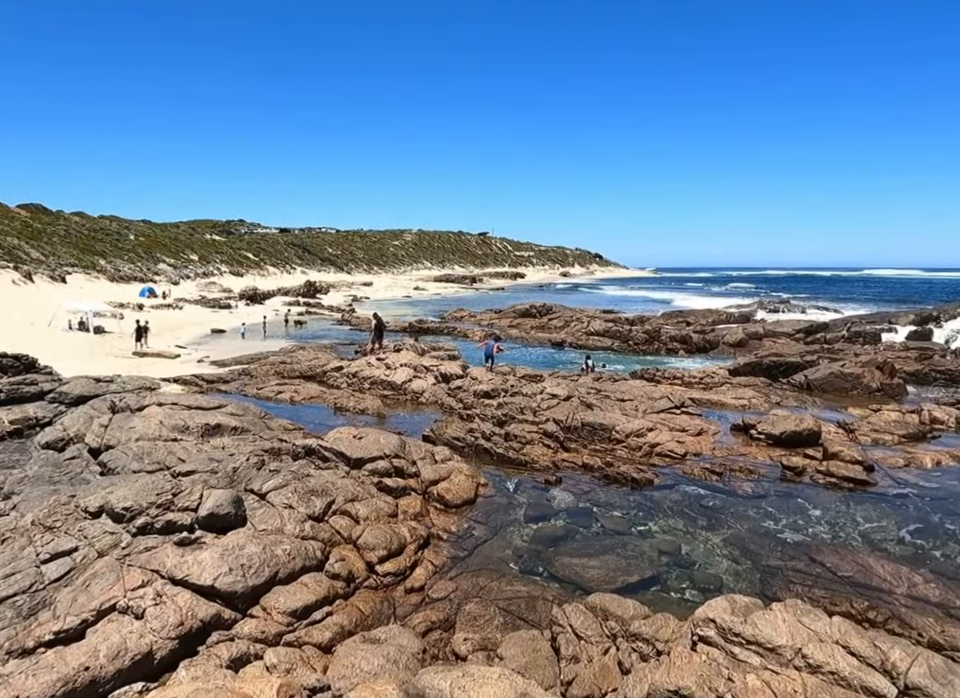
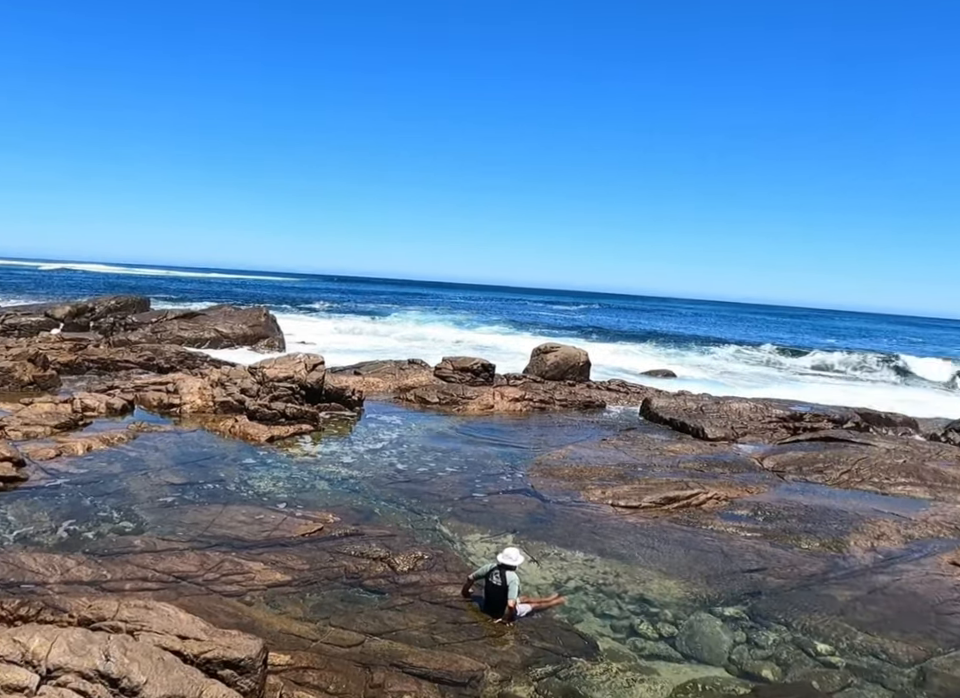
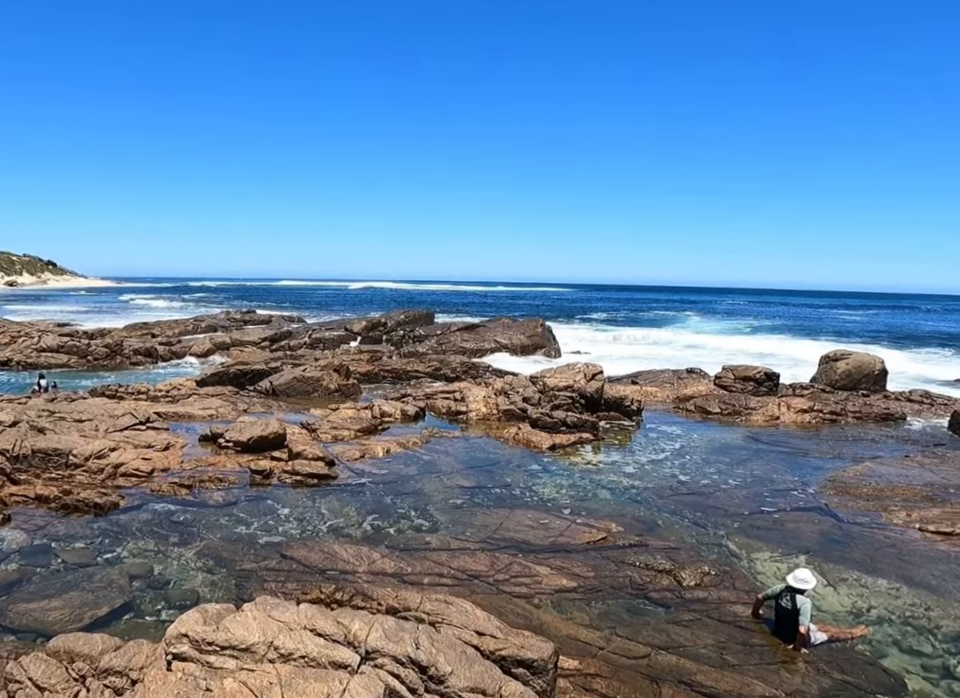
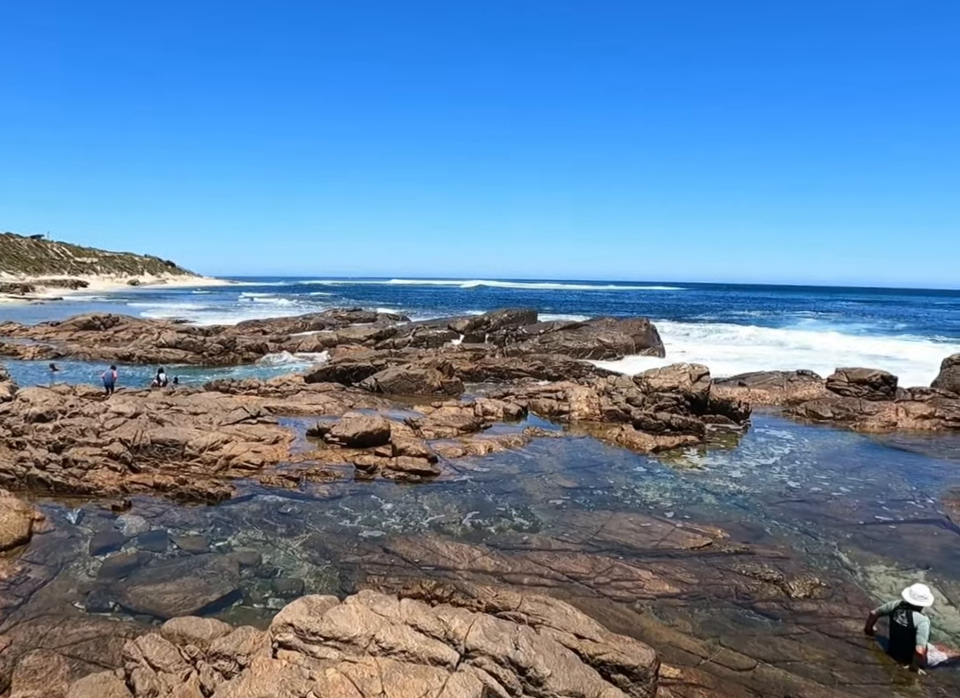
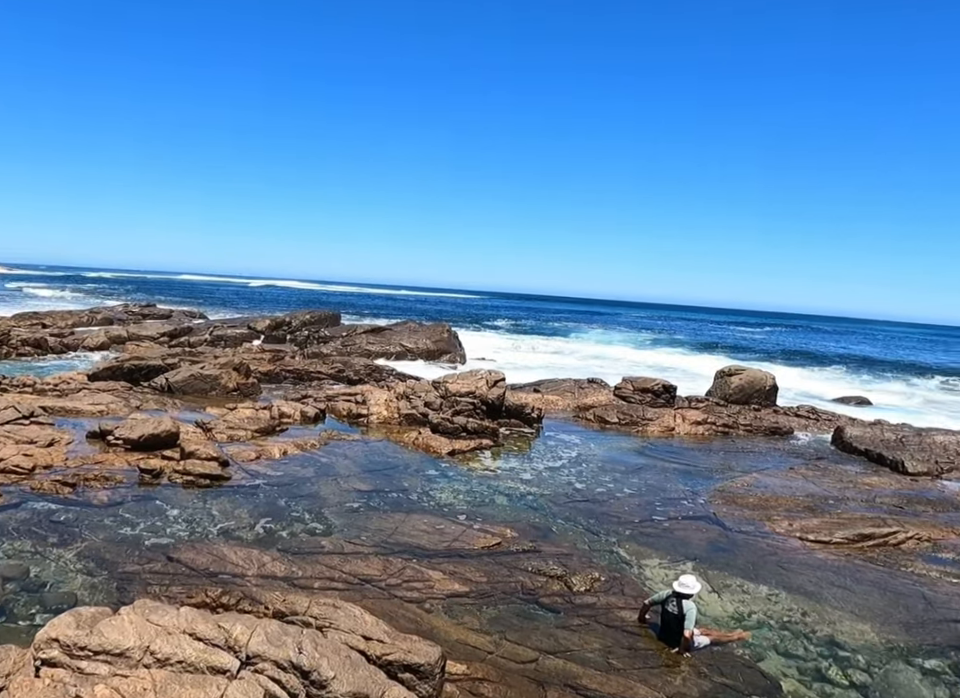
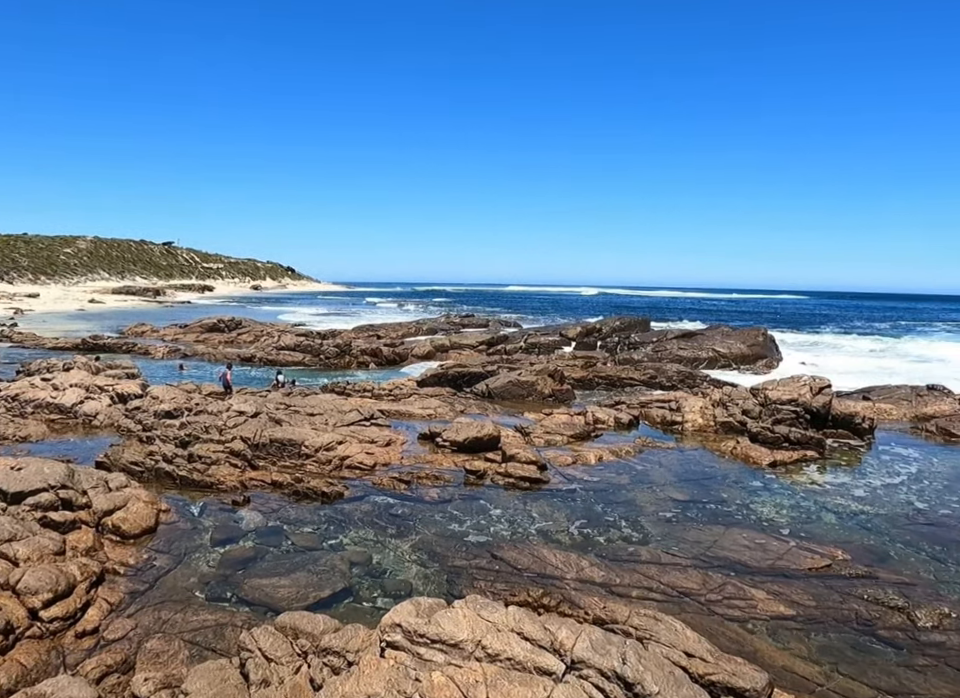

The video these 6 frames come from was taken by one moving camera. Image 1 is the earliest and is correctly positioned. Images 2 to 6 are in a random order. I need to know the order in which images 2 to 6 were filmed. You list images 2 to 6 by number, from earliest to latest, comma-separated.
6, 4, 3, 5, 2
